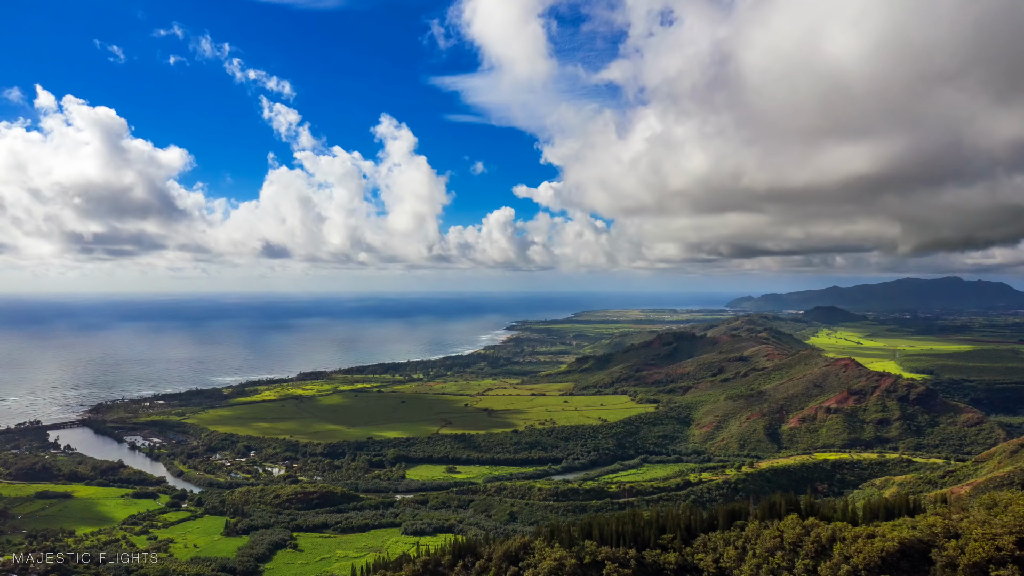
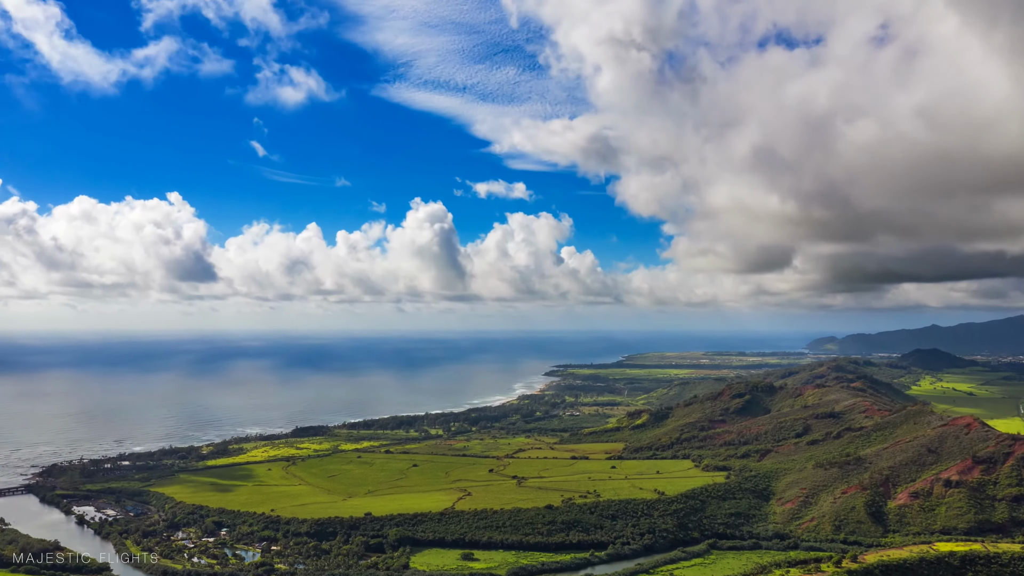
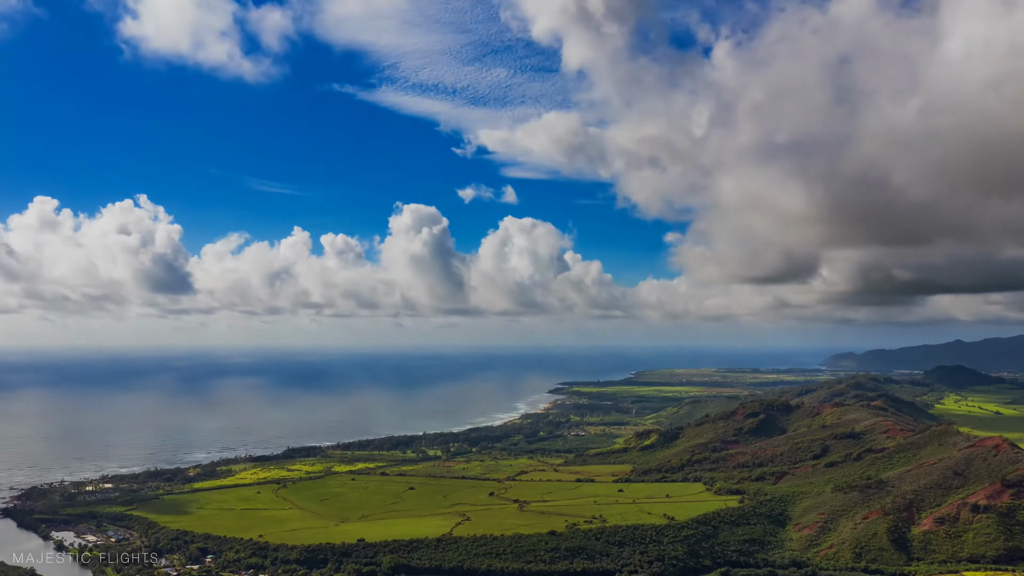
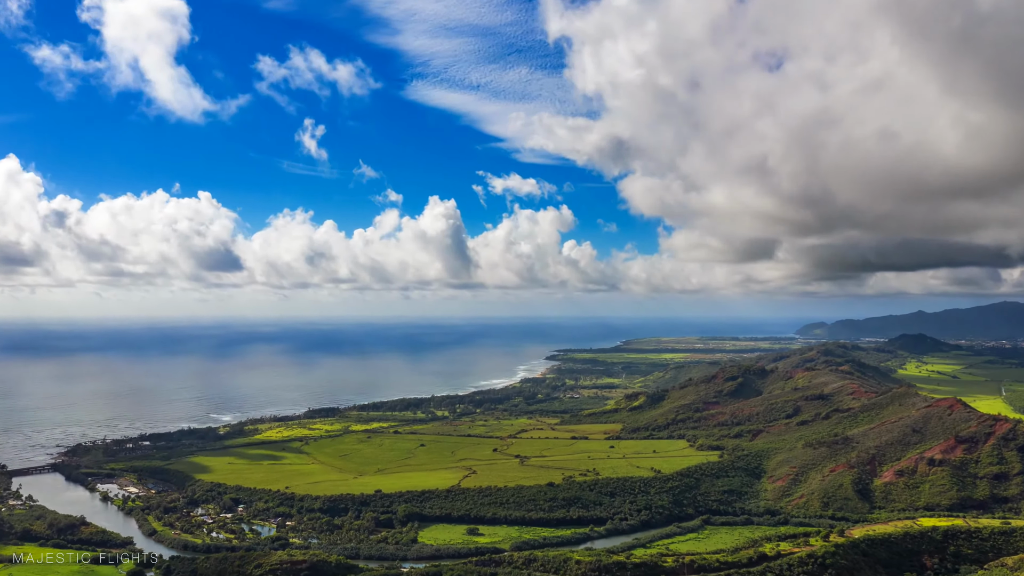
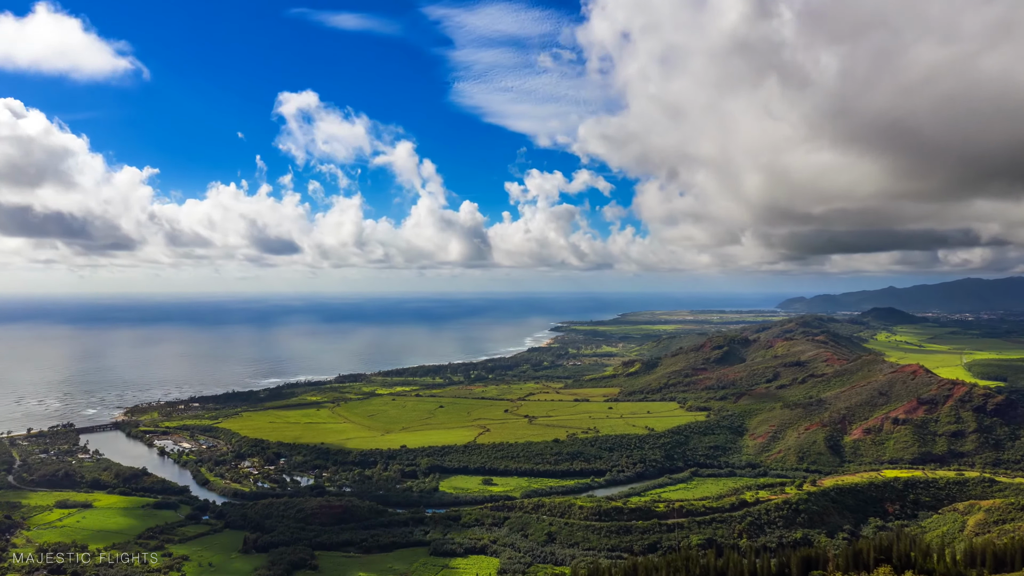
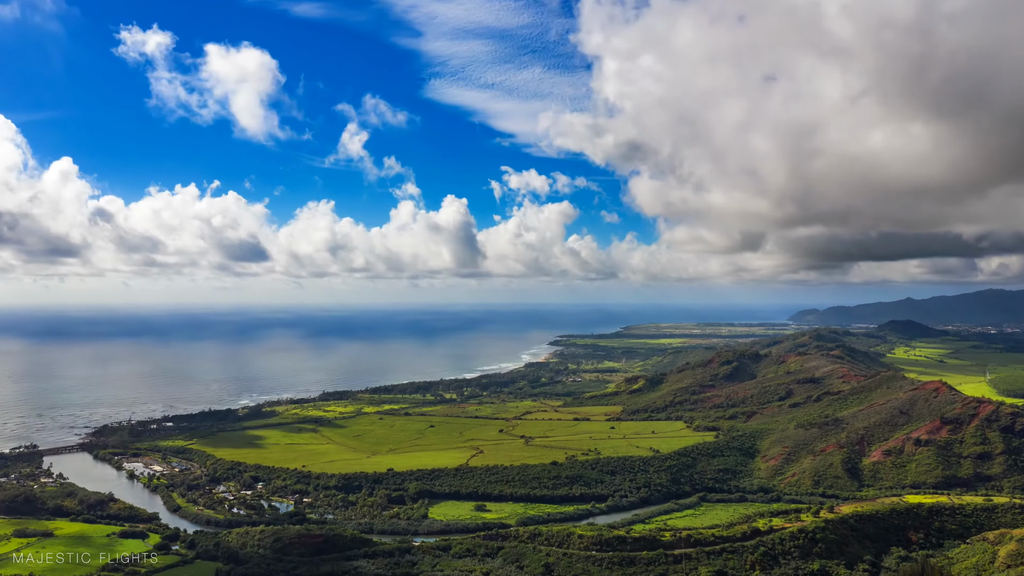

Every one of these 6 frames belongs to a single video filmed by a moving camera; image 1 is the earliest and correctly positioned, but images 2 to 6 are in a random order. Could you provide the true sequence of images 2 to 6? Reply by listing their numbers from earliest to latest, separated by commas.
5, 6, 4, 2, 3
